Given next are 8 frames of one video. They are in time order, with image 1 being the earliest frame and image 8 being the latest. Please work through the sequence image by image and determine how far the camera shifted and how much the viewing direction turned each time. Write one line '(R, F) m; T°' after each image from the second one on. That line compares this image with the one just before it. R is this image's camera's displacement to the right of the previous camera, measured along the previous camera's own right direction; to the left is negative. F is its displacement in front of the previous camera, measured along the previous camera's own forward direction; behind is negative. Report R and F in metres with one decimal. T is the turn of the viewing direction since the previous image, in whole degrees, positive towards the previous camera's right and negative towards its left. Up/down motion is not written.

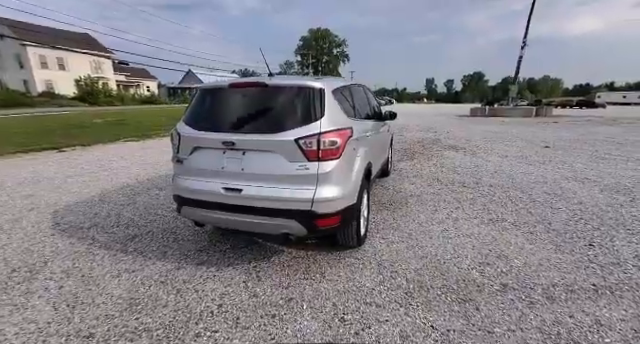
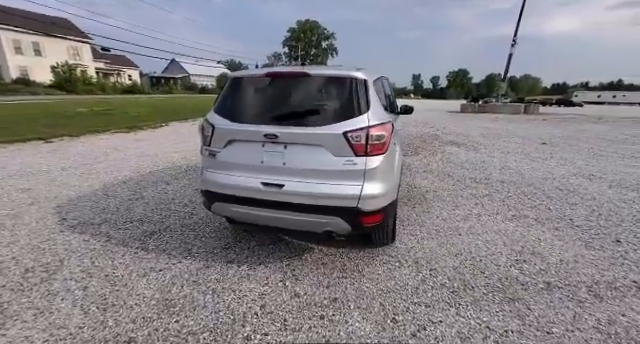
(-0.4, +0.1) m; +2°
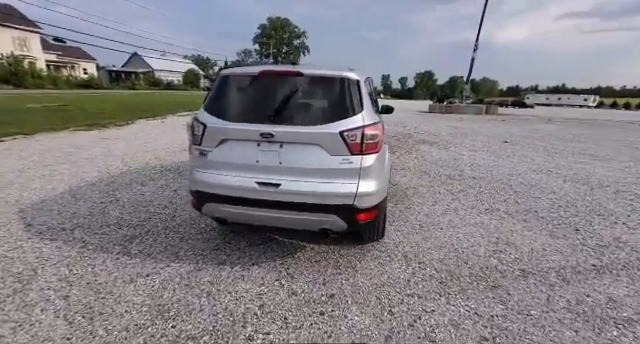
(-0.2, 0.0) m; +6°
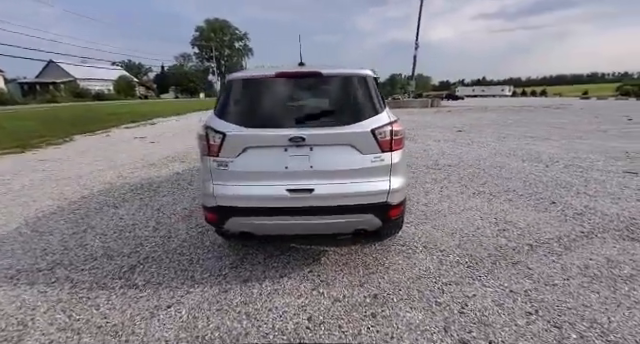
(-0.5, +0.1) m; +9°
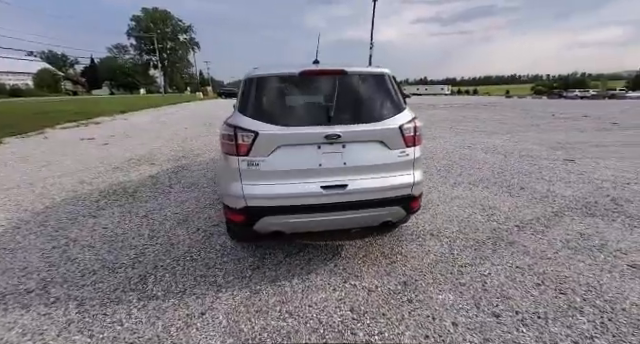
(-0.5, 0.0) m; +9°
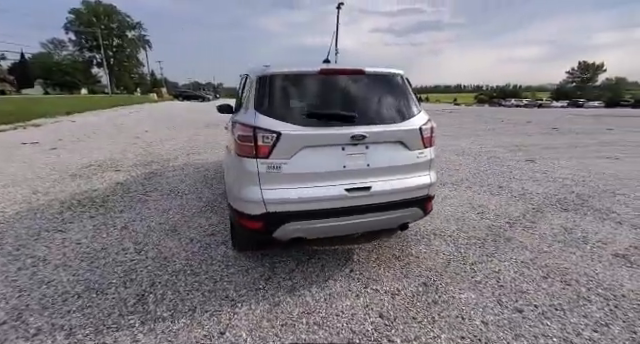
(-0.4, +0.1) m; +7°
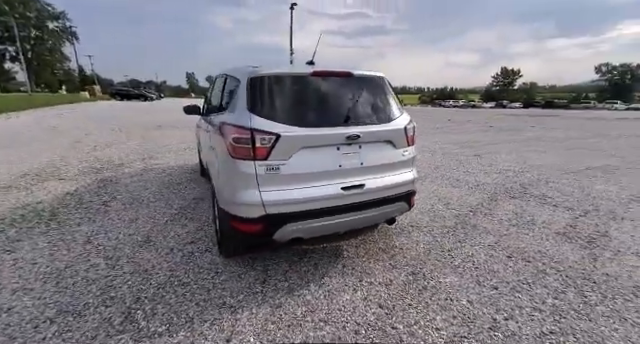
(-0.3, 0.0) m; +9°
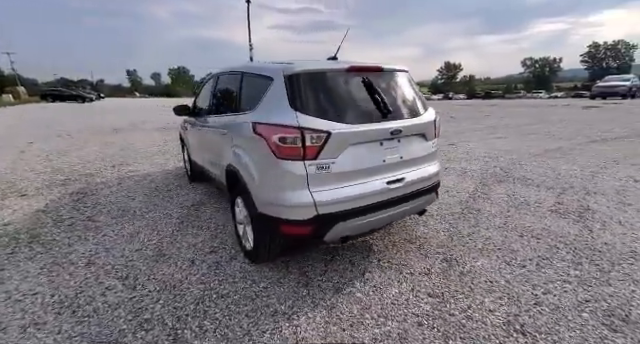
(-0.6, +0.1) m; +7°
